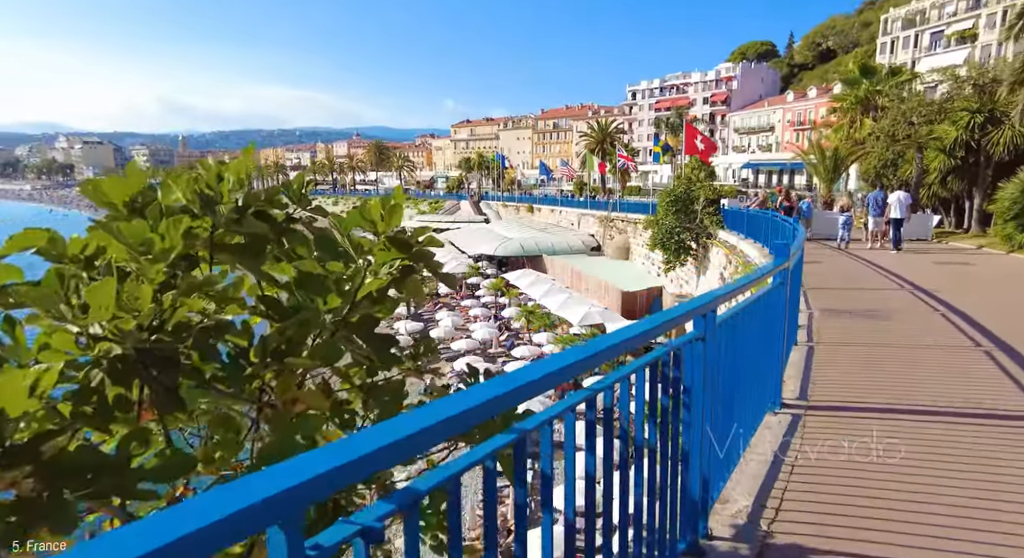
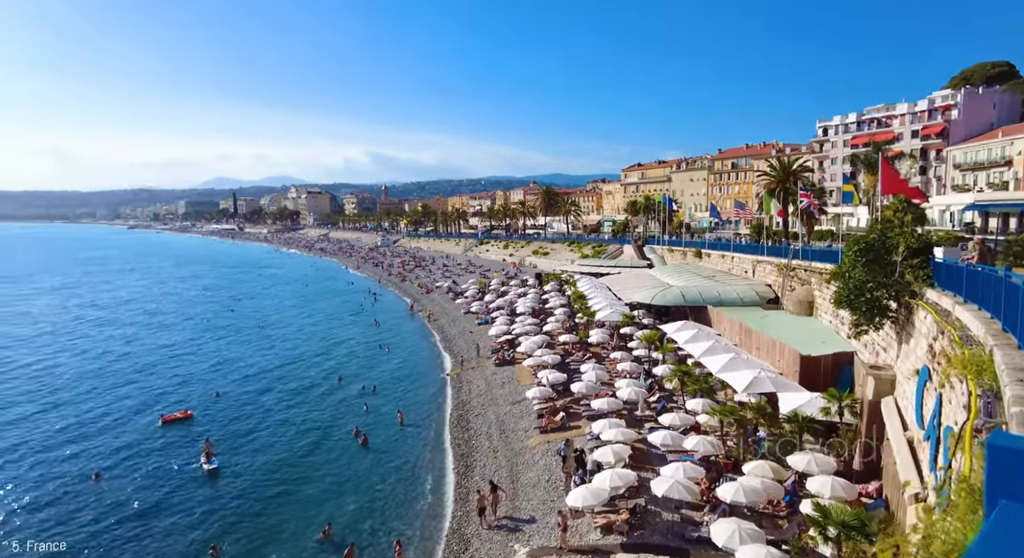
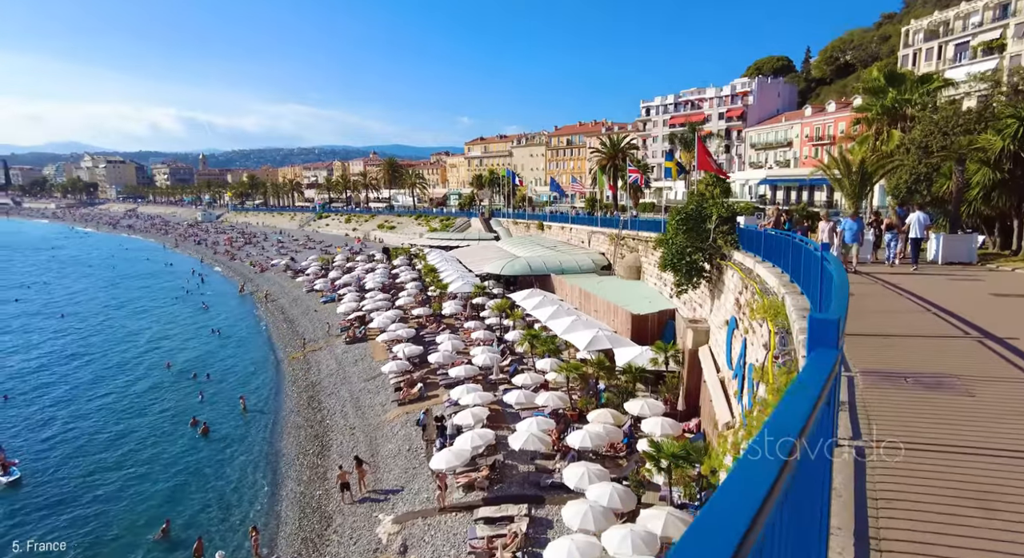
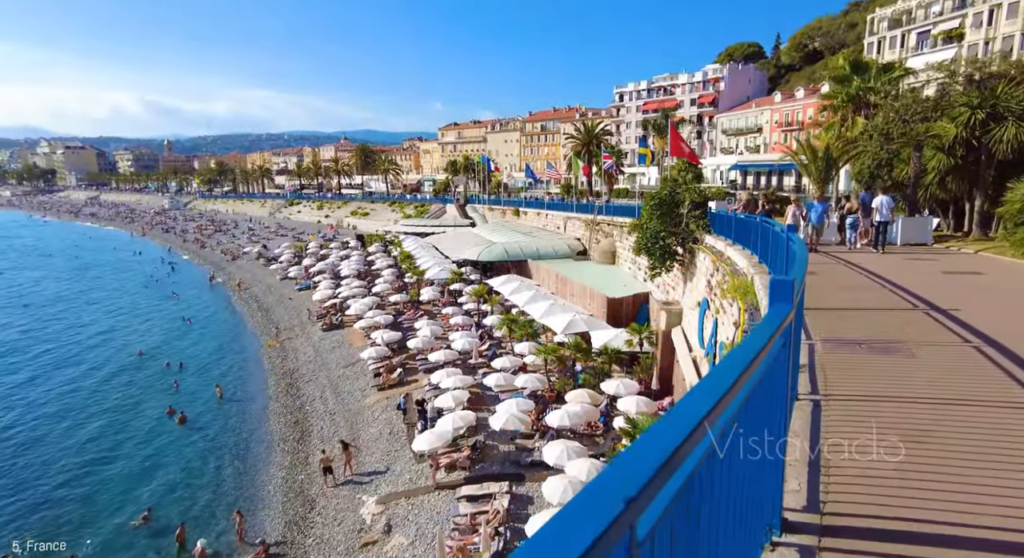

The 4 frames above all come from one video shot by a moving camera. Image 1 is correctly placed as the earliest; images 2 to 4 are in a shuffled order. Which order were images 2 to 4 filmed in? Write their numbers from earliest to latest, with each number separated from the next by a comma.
4, 3, 2
